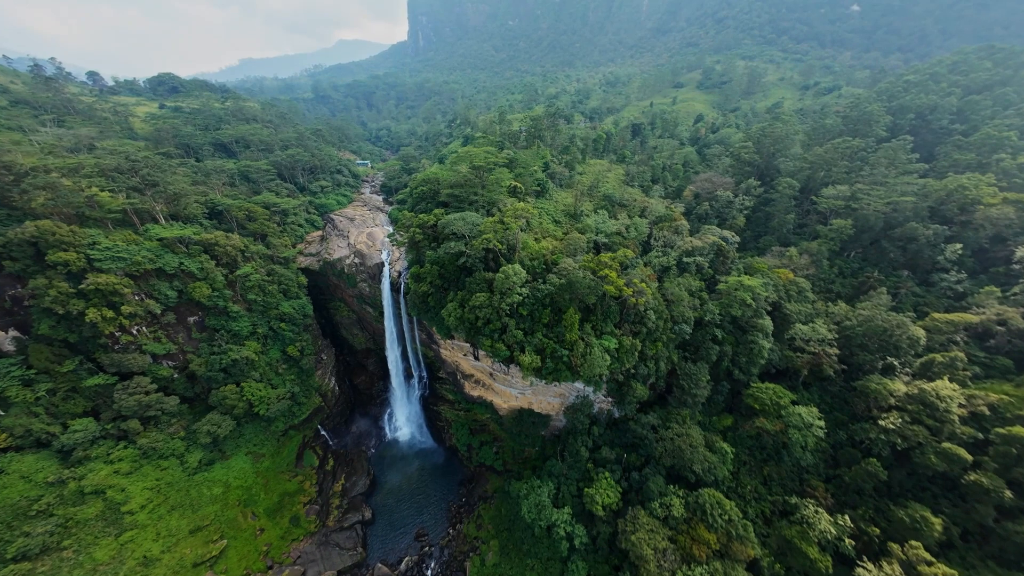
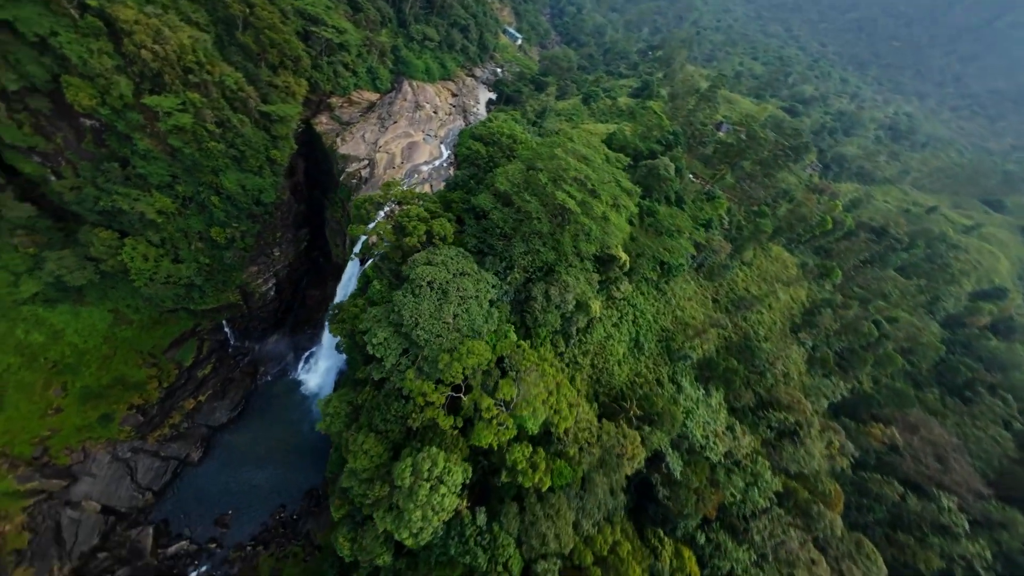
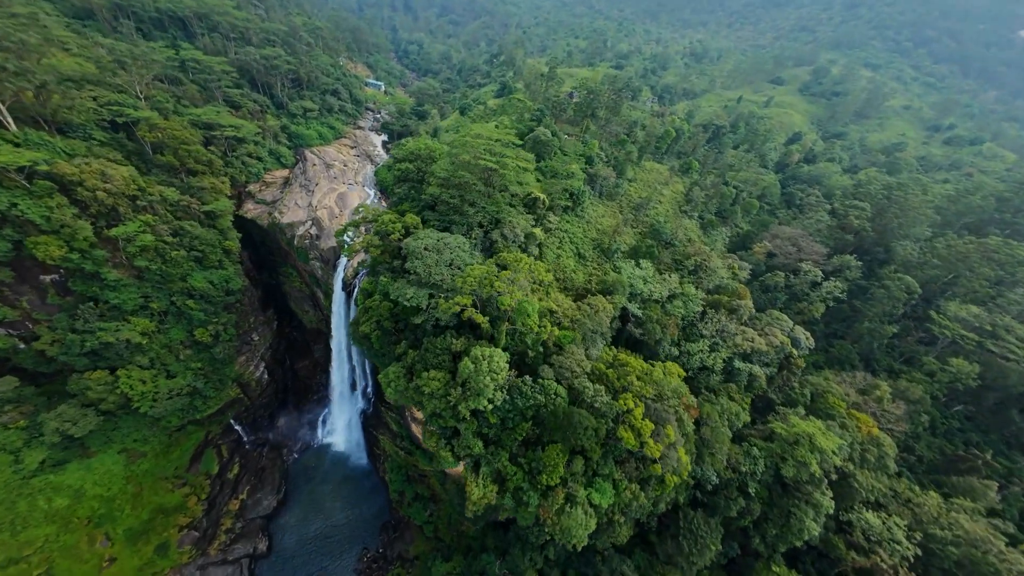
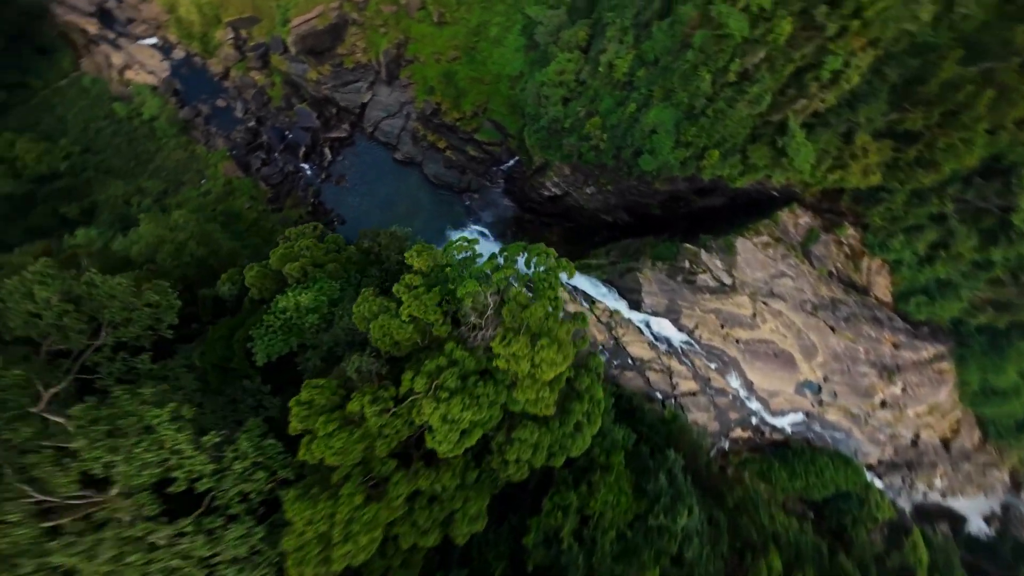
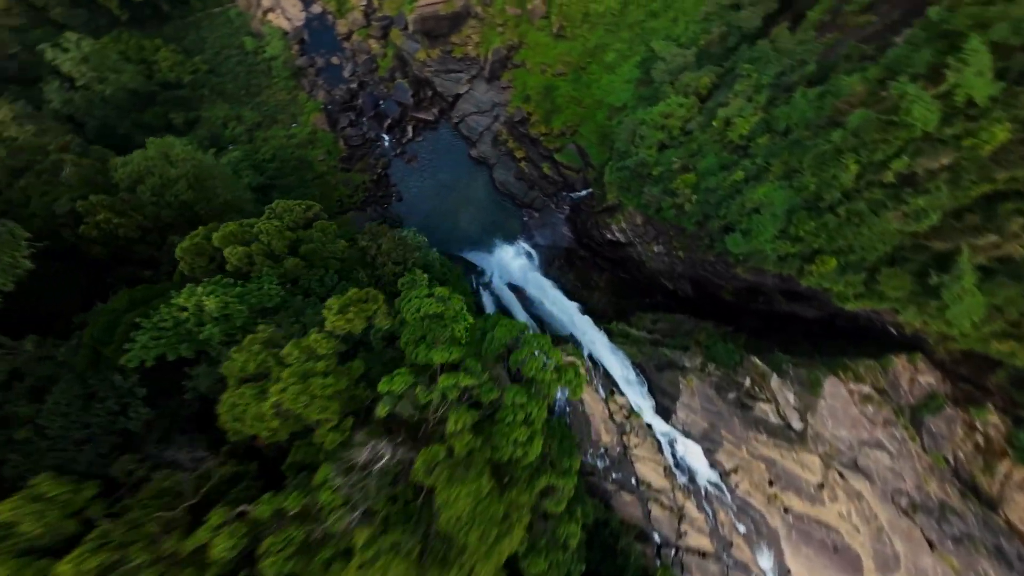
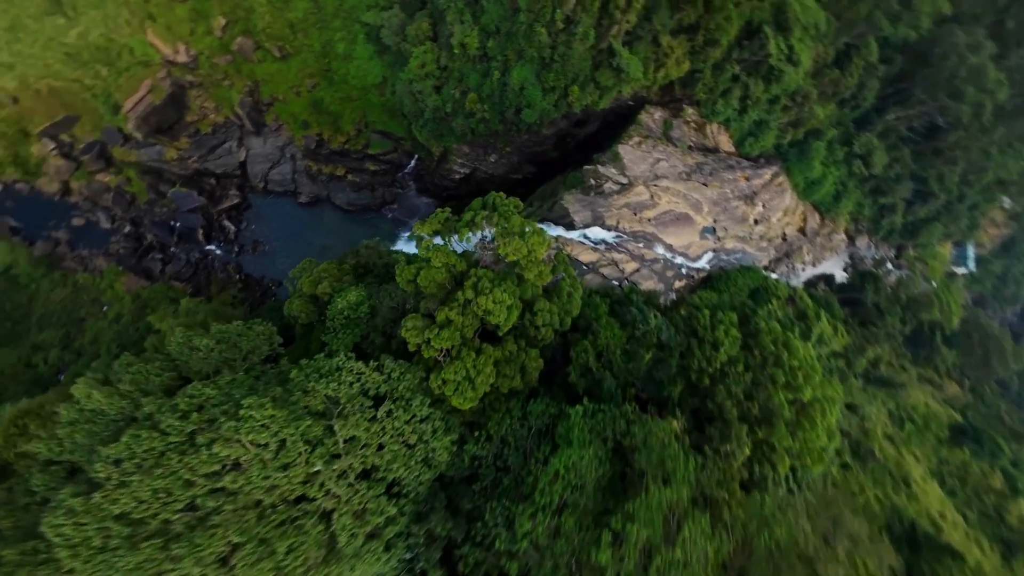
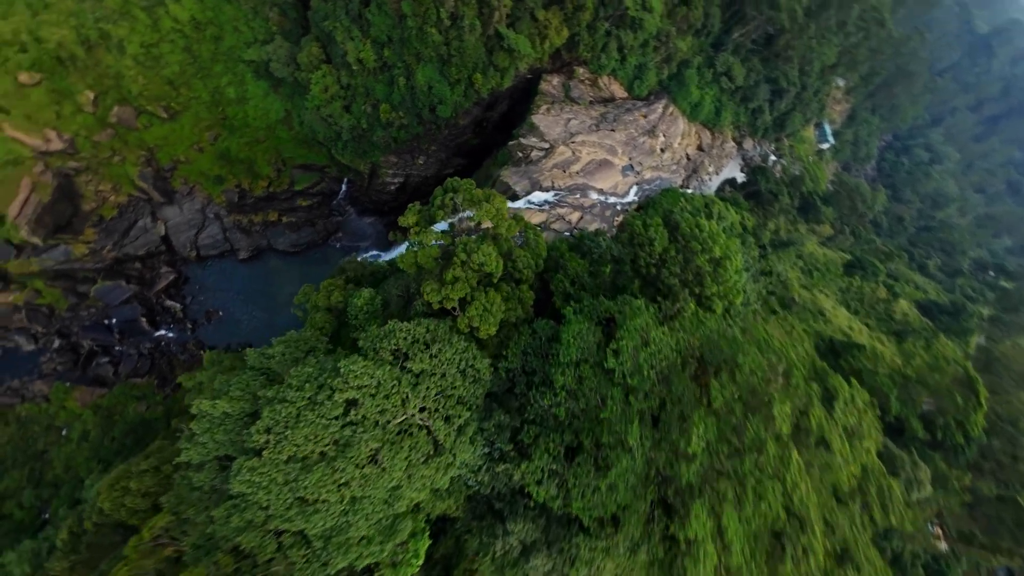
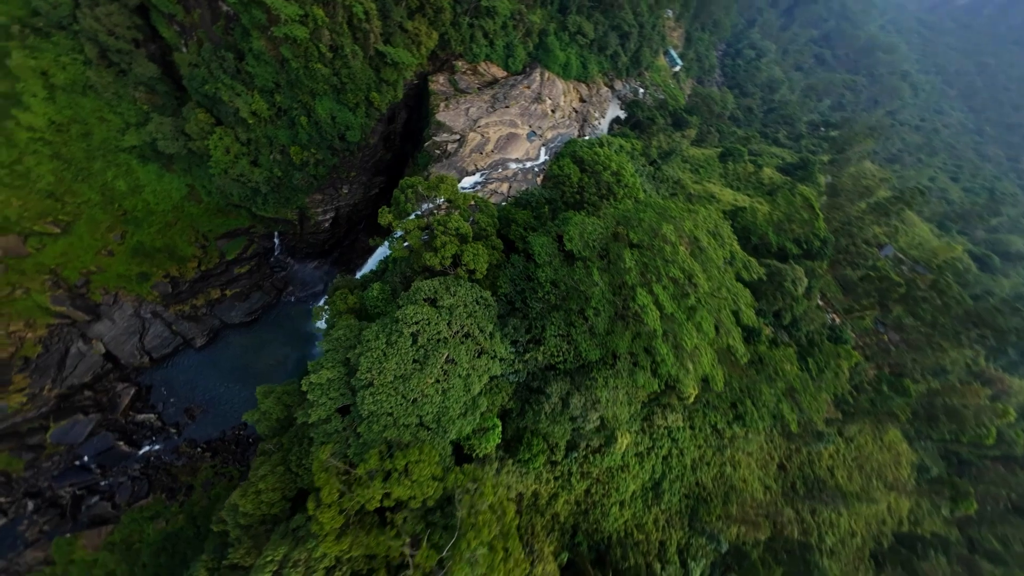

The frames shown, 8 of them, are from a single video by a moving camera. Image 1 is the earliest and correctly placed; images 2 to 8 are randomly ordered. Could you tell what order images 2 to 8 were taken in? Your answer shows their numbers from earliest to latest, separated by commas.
3, 2, 8, 7, 6, 4, 5
